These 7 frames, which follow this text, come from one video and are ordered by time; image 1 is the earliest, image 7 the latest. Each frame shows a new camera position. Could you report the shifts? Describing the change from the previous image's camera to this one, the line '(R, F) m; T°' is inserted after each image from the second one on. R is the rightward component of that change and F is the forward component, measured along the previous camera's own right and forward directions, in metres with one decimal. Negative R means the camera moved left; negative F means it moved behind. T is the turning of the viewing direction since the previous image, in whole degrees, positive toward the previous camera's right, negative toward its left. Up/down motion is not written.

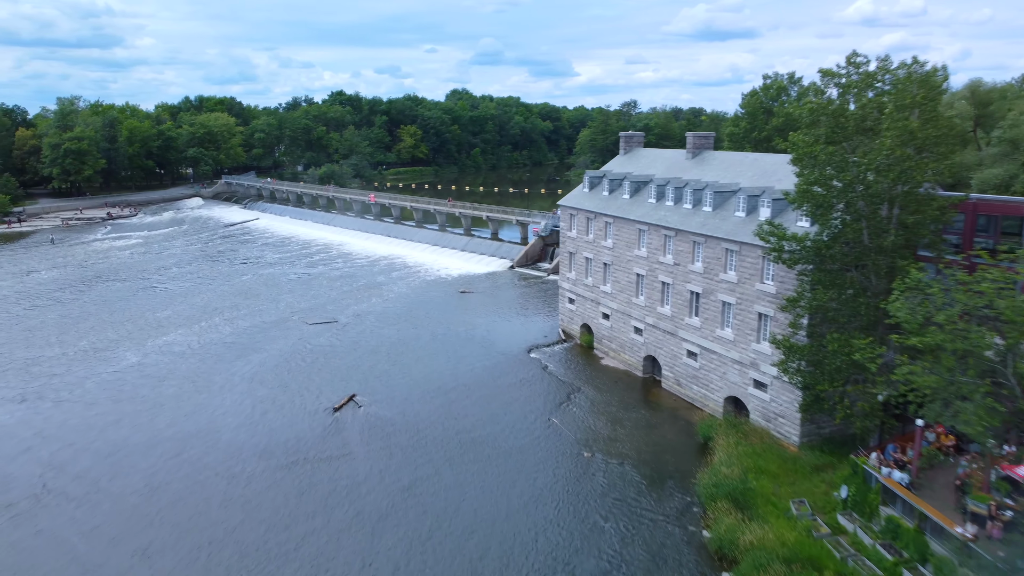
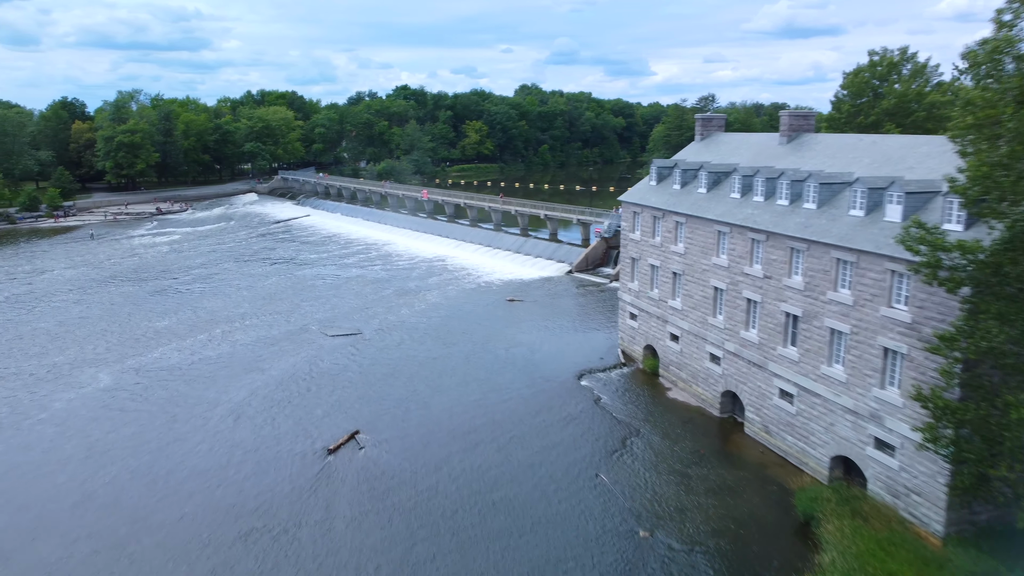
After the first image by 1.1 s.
(+1.0, +7.1) m; -5°
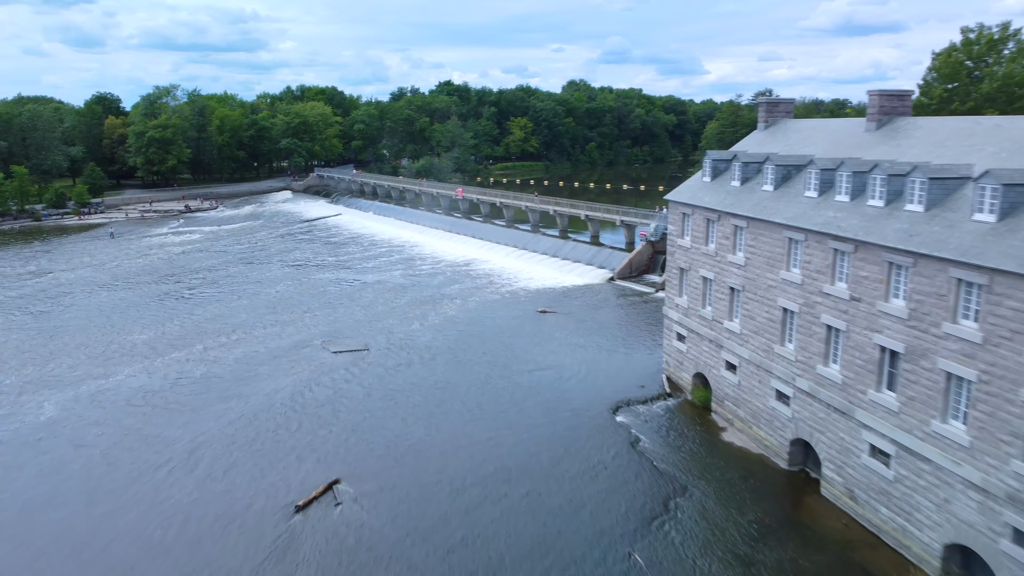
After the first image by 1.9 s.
(+0.9, +5.4) m; -3°
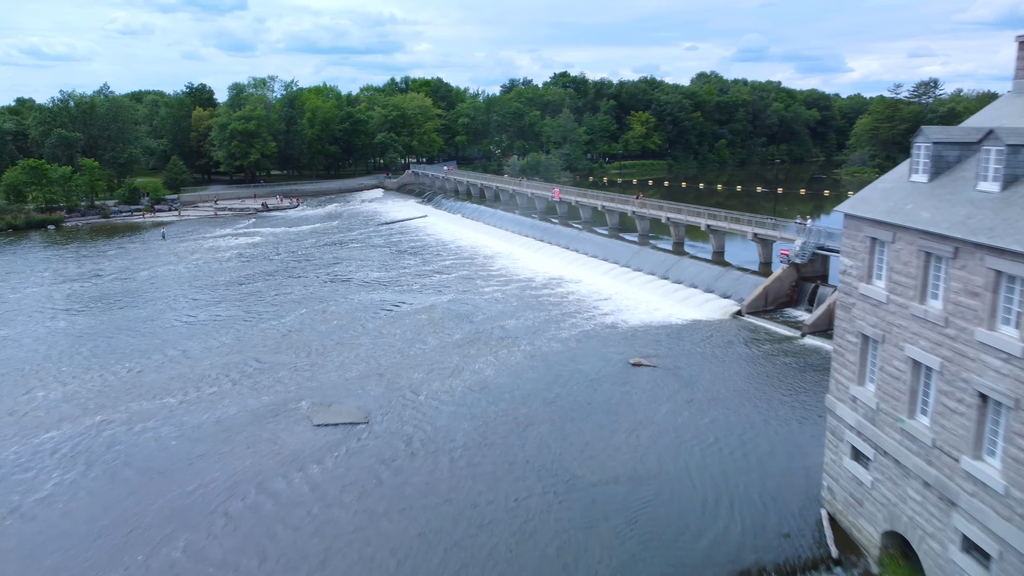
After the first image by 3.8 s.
(+1.5, +12.4) m; -9°
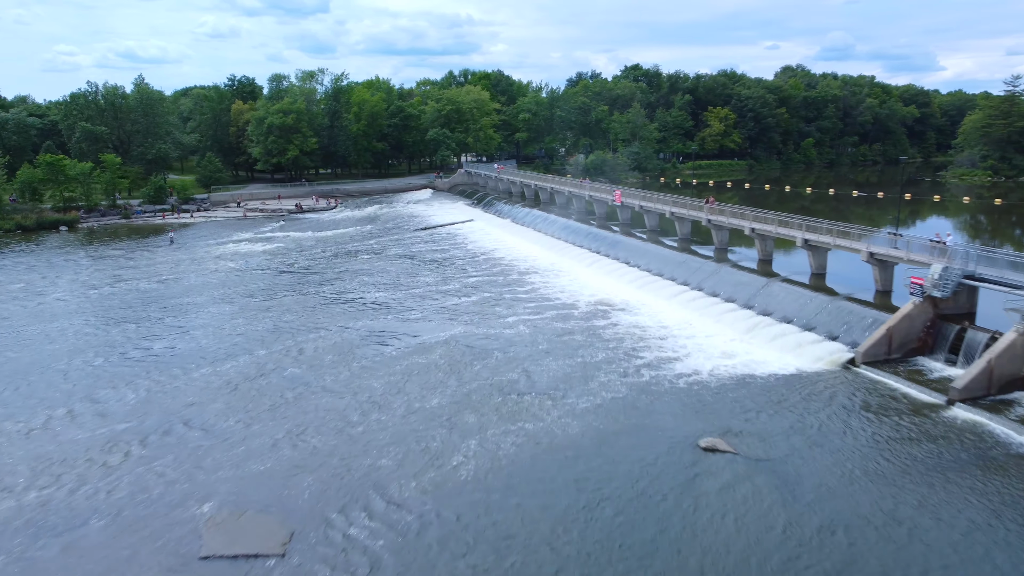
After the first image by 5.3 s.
(+1.4, +9.2) m; -5°
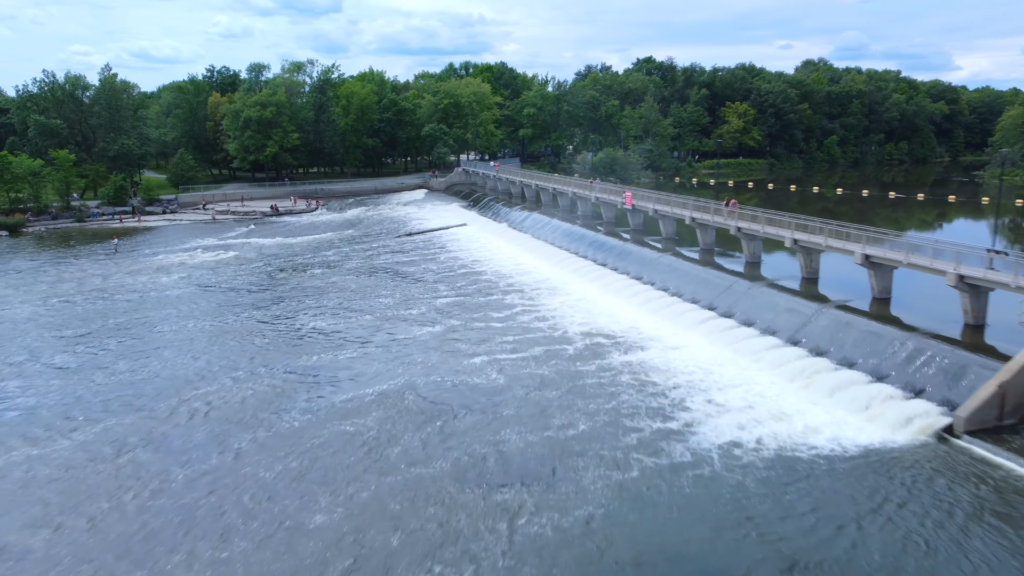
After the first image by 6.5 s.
(+1.1, +7.7) m; -1°
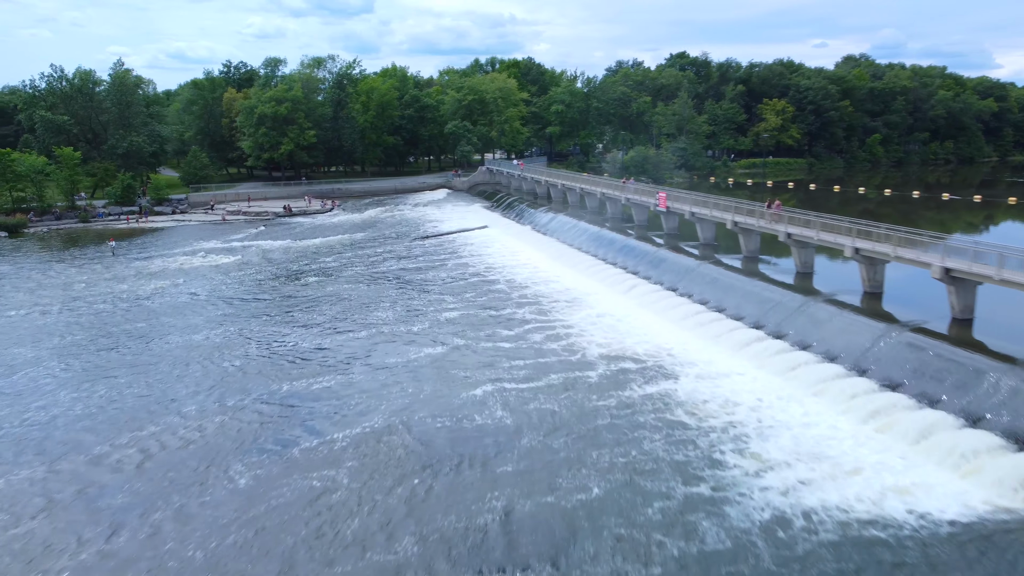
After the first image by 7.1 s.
(+0.4, +3.9) m; -2°
